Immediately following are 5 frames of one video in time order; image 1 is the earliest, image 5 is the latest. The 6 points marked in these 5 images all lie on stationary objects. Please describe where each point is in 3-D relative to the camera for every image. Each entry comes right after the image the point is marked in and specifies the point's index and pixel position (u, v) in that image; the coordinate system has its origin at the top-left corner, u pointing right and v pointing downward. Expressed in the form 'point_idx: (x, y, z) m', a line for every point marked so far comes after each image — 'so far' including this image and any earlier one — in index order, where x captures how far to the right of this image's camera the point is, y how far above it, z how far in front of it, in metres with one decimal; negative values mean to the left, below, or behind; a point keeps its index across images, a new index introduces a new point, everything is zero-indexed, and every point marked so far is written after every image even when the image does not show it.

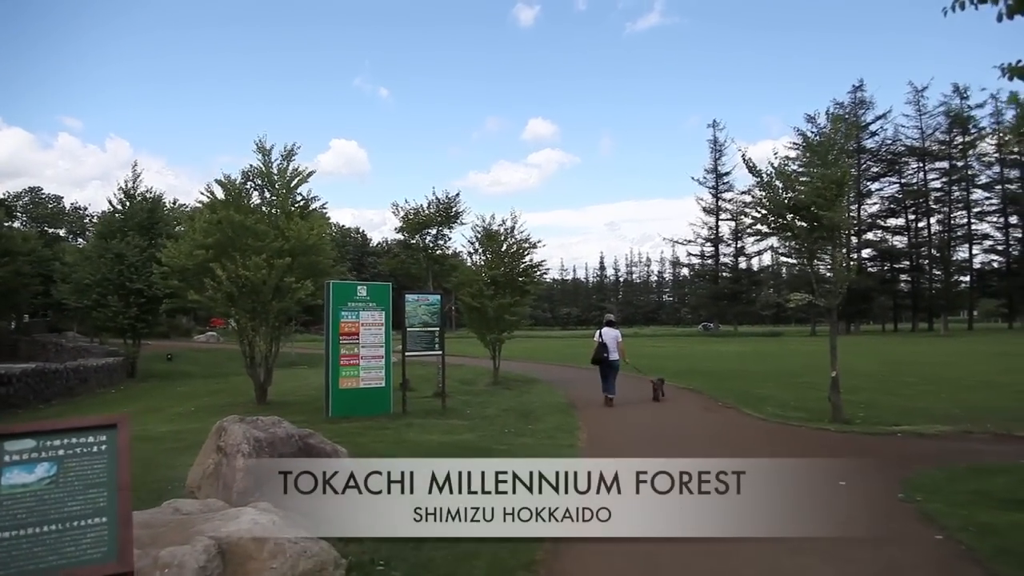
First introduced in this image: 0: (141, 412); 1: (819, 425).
0: (-8.1, -2.7, +17.1) m
1: (+5.3, -2.4, +13.3) m
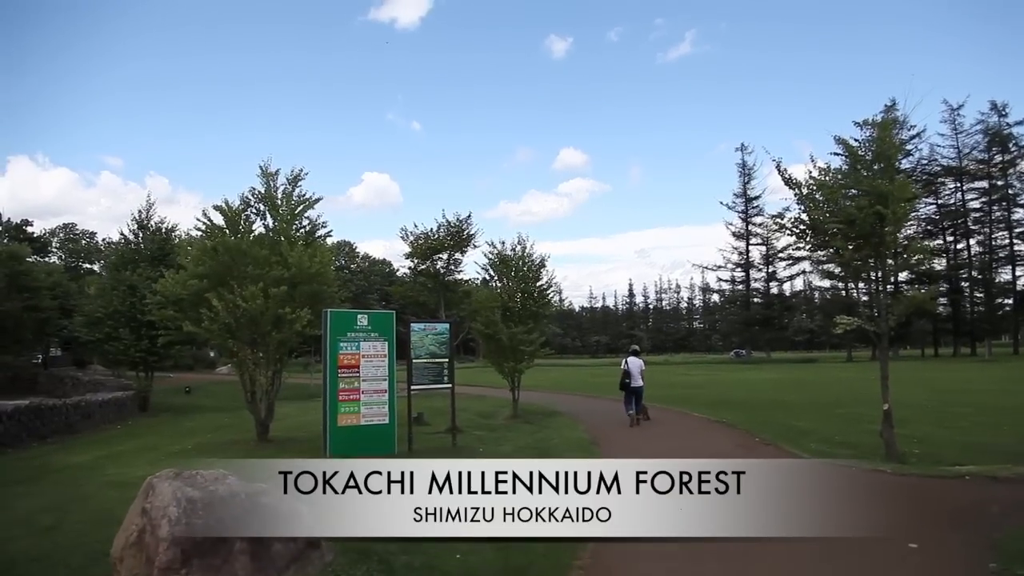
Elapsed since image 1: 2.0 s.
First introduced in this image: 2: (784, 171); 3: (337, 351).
0: (-7.8, -3.4, +16.1) m
1: (+5.5, -2.7, +11.8) m
2: (+4.9, +2.1, +14.0) m
3: (-3.0, -1.1, +13.5) m
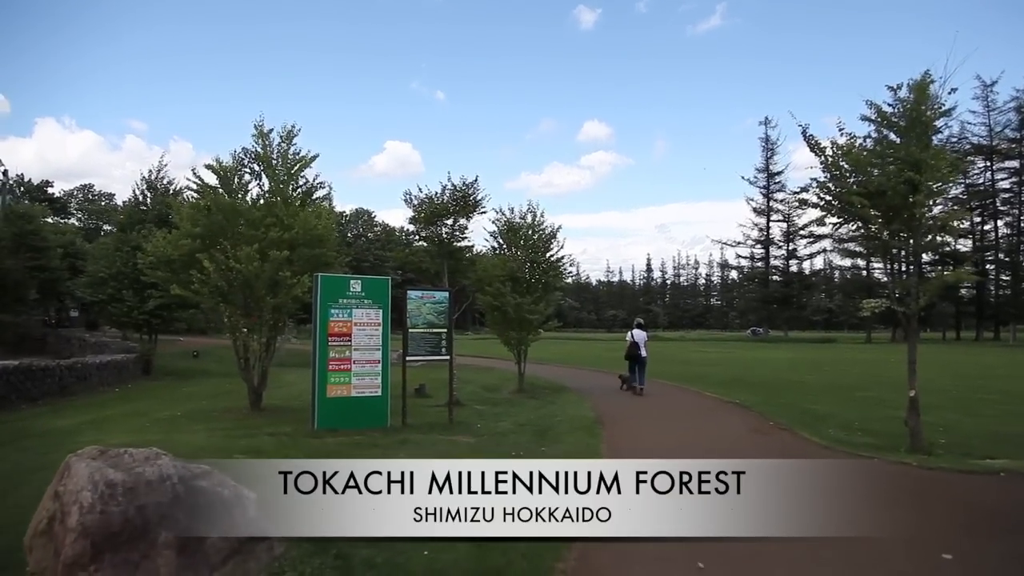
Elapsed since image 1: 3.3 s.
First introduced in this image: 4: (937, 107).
0: (-7.8, -2.6, +15.5) m
1: (+5.4, -2.4, +10.9) m
2: (+5.0, +2.5, +13.0) m
3: (-3.0, -0.5, +12.8) m
4: (+6.7, +2.8, +12.3) m
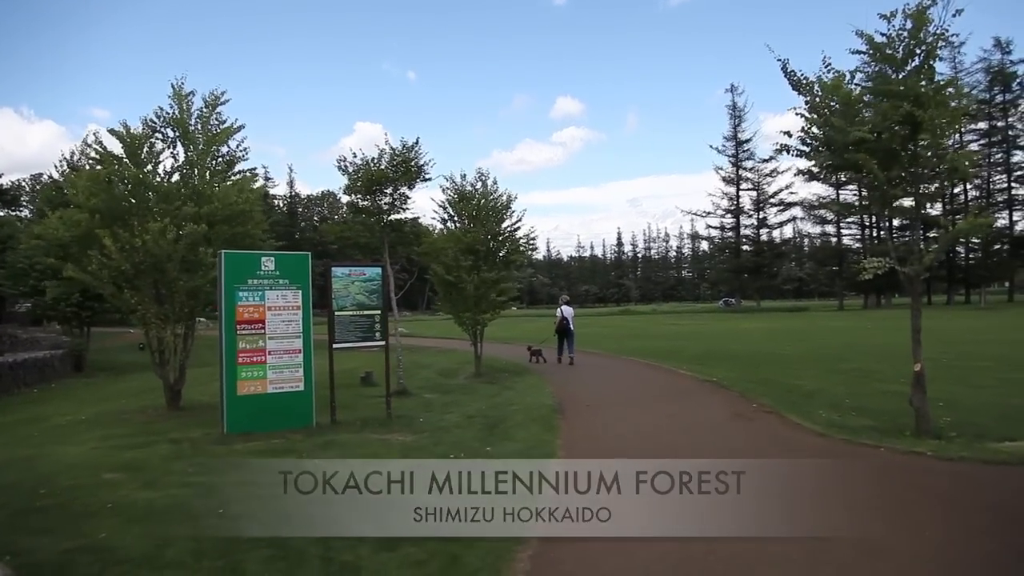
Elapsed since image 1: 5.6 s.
0: (-8.6, -2.3, +13.5) m
1: (+4.7, -1.9, +9.3) m
2: (+4.0, +3.1, +11.3) m
3: (-3.9, -0.2, +10.8) m
4: (+5.8, +3.4, +10.6) m
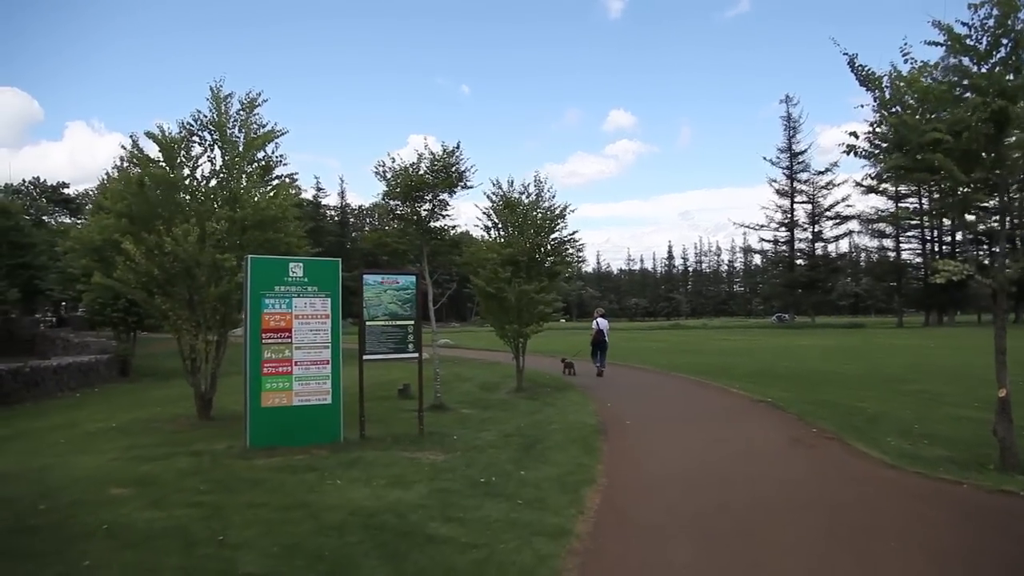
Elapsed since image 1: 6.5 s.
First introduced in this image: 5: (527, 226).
0: (-8.0, -2.4, +13.3) m
1: (+5.1, -2.0, +8.3) m
2: (+4.6, +2.9, +10.4) m
3: (-3.3, -0.3, +10.4) m
4: (+6.3, +3.2, +9.6) m
5: (+0.3, +1.4, +18.0) m
